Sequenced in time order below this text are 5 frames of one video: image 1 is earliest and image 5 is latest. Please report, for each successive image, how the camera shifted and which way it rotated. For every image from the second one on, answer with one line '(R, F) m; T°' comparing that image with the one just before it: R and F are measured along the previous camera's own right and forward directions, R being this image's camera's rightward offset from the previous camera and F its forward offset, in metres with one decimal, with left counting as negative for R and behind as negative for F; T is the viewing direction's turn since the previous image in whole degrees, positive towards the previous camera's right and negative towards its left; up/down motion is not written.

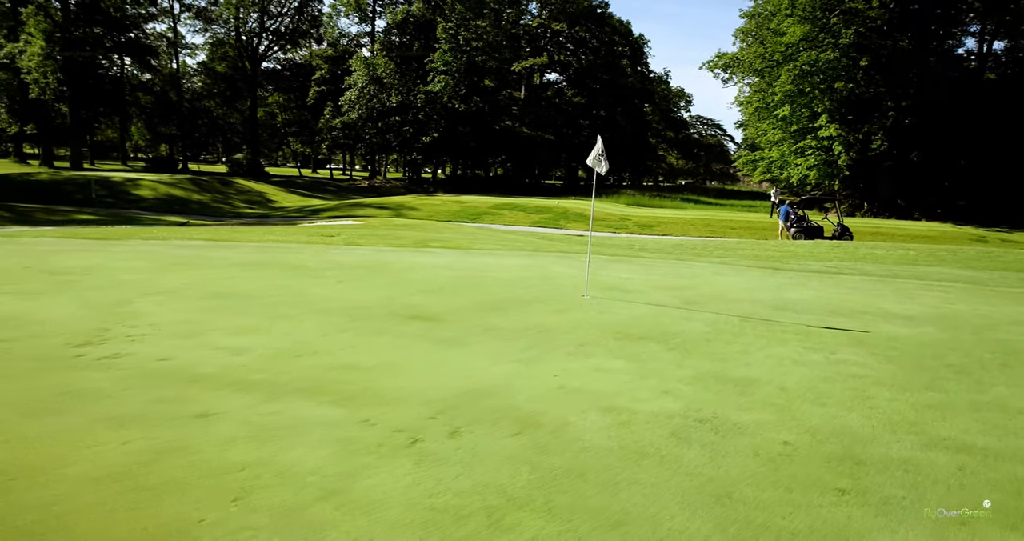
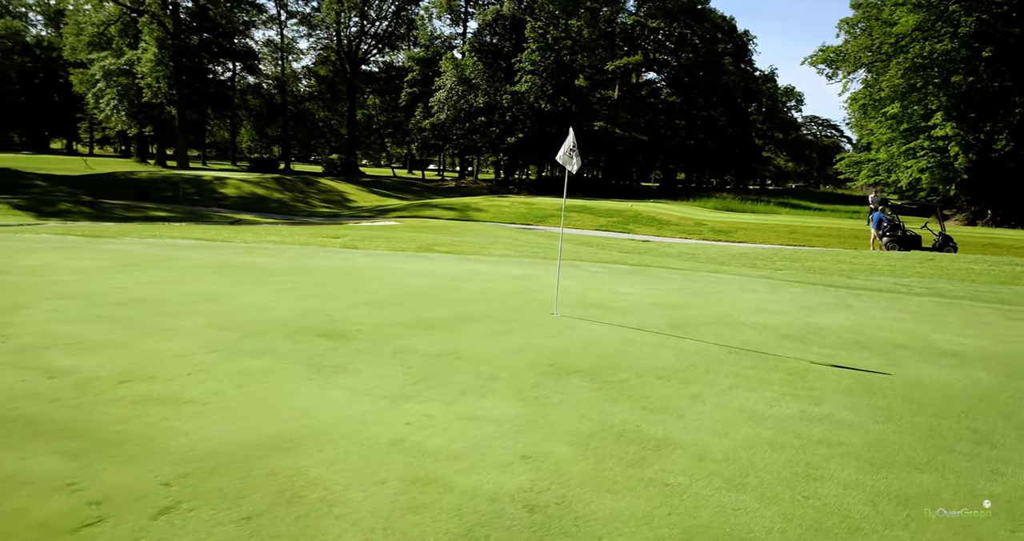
(+1.5, +1.2) m; -8°
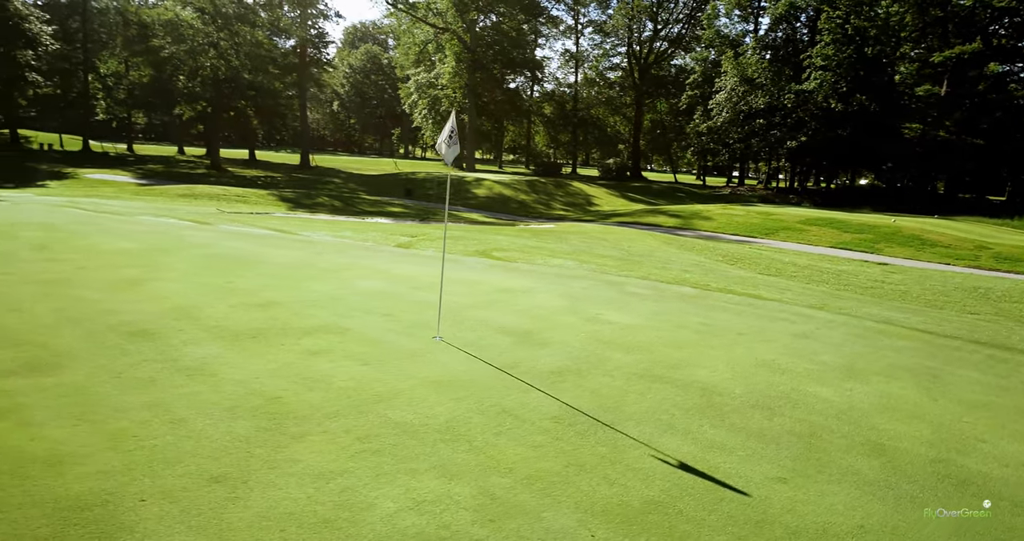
(+3.6, +2.2) m; -24°
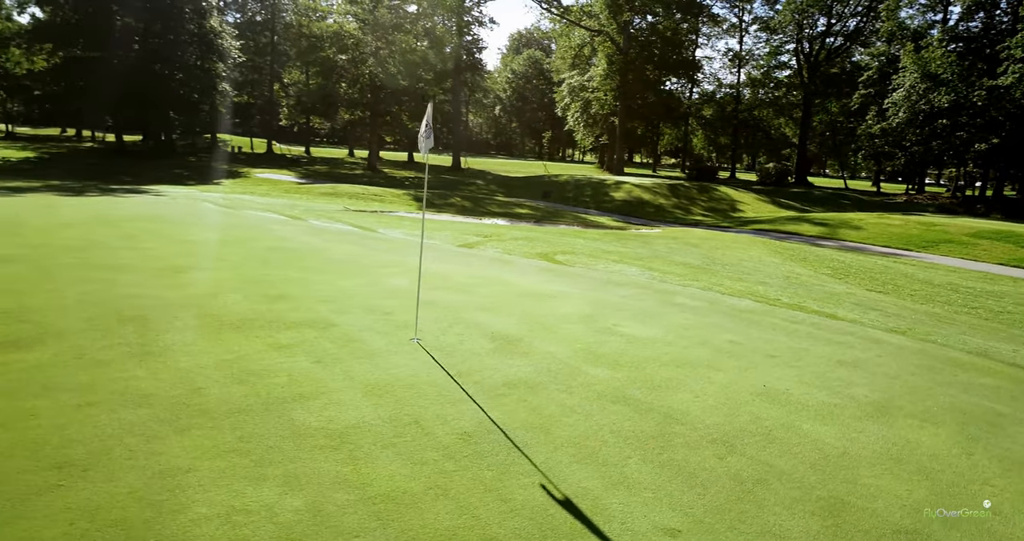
(+1.4, +0.5) m; -13°
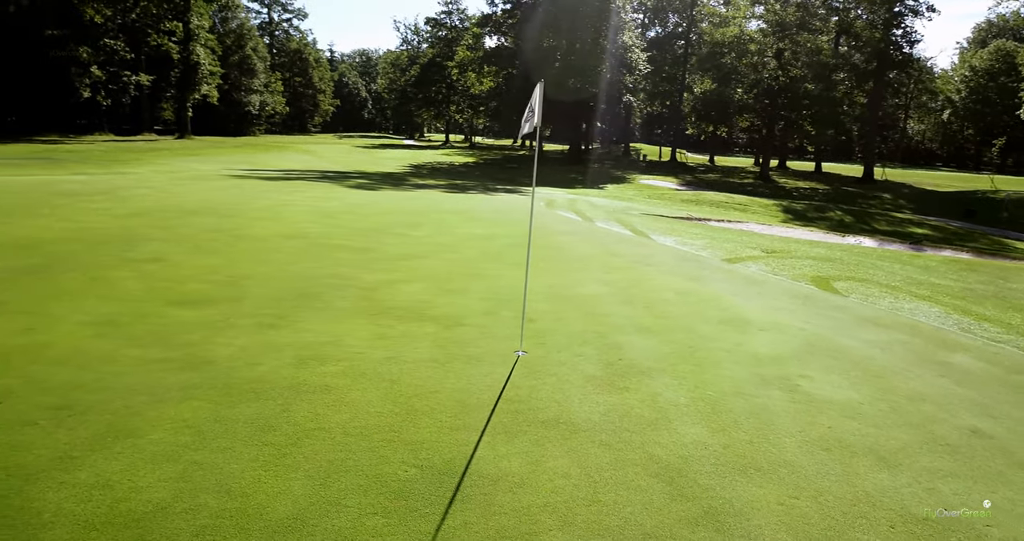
(+1.9, +1.5) m; -32°
